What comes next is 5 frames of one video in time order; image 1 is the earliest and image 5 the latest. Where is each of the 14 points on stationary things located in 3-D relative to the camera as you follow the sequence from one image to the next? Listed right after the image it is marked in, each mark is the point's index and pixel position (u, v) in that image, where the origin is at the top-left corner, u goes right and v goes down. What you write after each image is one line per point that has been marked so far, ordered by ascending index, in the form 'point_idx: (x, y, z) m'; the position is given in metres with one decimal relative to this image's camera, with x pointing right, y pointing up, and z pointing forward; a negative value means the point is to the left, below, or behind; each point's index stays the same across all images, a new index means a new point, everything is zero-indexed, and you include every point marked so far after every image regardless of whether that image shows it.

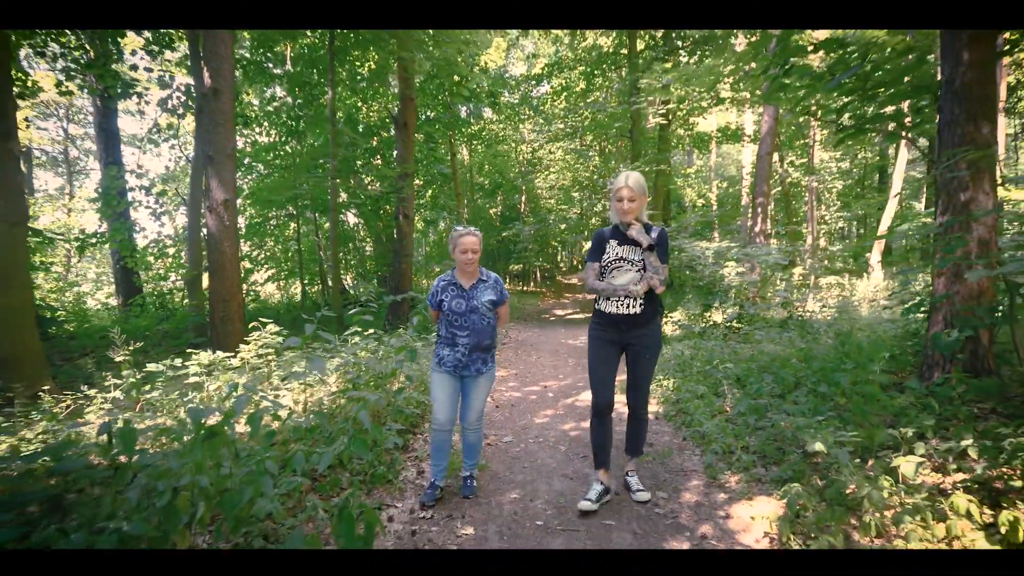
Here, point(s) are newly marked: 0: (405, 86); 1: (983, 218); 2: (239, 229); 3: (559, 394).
0: (-2.4, +4.6, +10.3) m
1: (+3.4, +0.5, +3.3) m
2: (-3.9, +0.9, +6.5) m
3: (+0.6, -1.3, +5.5) m
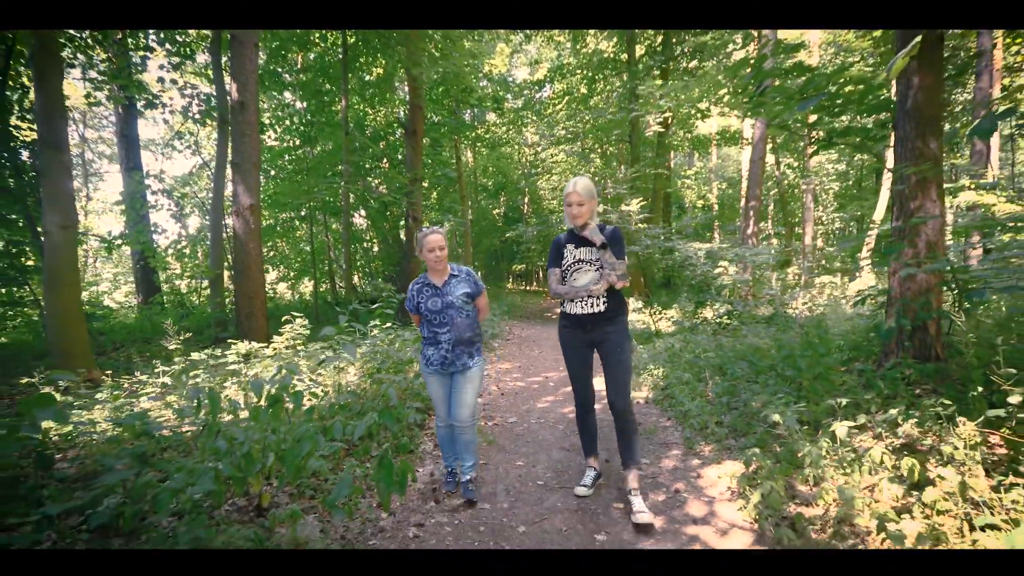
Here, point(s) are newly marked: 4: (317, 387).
0: (-2.3, +4.6, +10.8) m
1: (+3.4, +0.5, +3.7) m
2: (-3.9, +0.9, +7.0) m
3: (+0.6, -1.3, +6.0) m
4: (-1.7, -0.8, +4.0) m
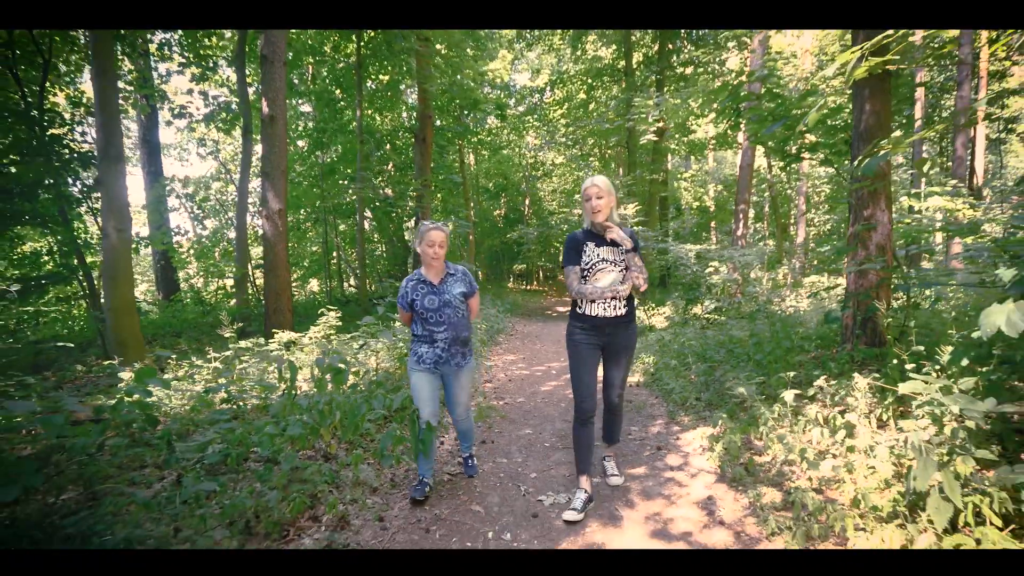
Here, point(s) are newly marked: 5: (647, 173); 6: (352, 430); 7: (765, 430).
0: (-2.2, +4.6, +11.4) m
1: (+3.5, +0.6, +4.4) m
2: (-3.8, +0.9, +7.6) m
3: (+0.7, -1.2, +6.6) m
4: (-1.6, -0.8, +4.6) m
5: (+4.1, +3.5, +13.7) m
6: (-1.1, -1.0, +3.2) m
7: (+1.8, -1.0, +3.2) m
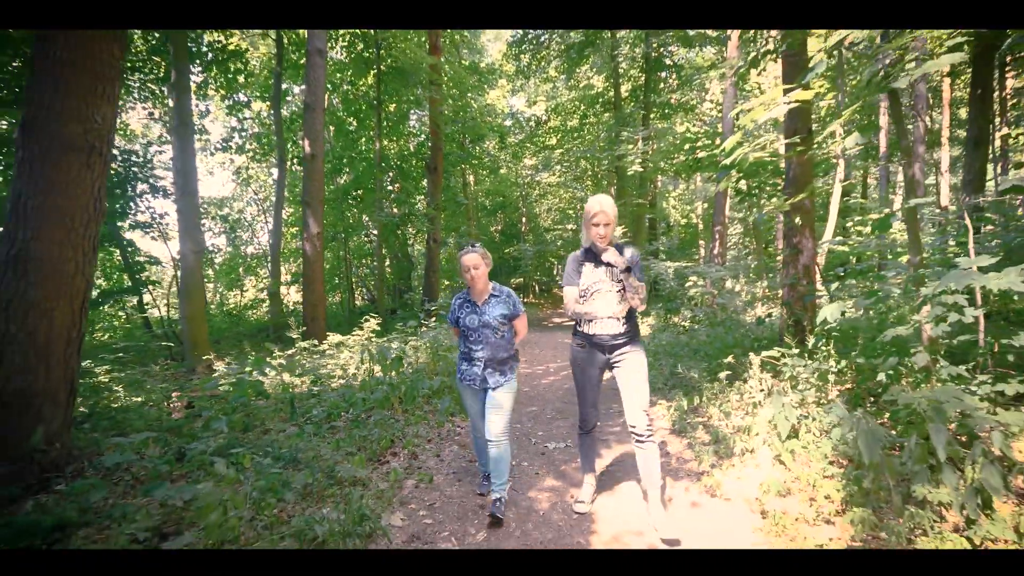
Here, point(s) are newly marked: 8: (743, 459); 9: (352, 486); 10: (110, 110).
0: (-2.2, +4.3, +12.8) m
1: (+3.7, +0.4, +5.7) m
2: (-3.7, +0.7, +8.9) m
3: (+0.8, -1.4, +7.9) m
4: (-1.5, -0.9, +5.9) m
5: (+4.1, +3.1, +15.2) m
6: (-1.0, -1.1, +4.4) m
7: (+2.0, -1.1, +4.5) m
8: (+1.7, -1.3, +3.4) m
9: (-1.1, -1.4, +3.1) m
10: (-2.8, +1.2, +3.2) m
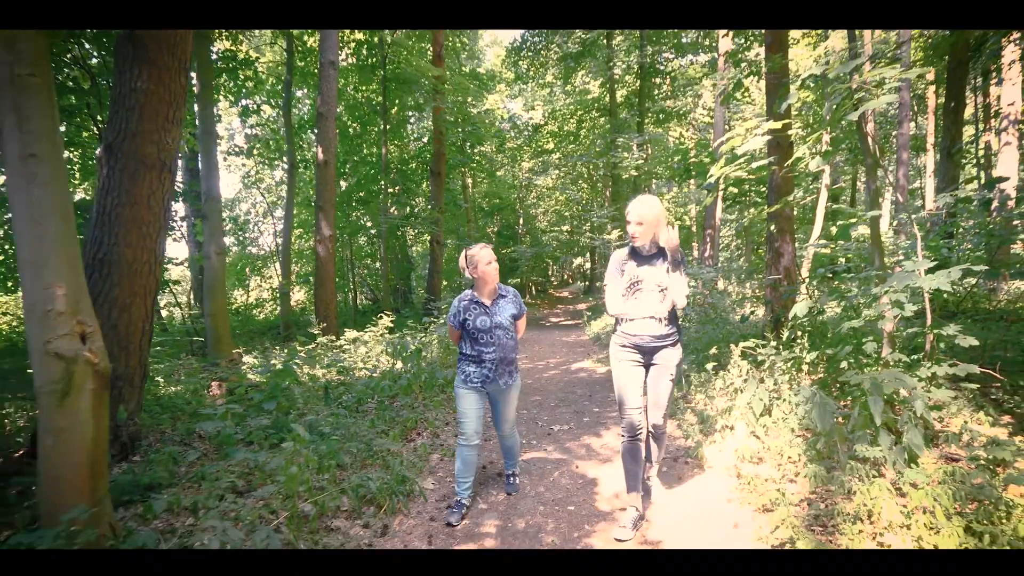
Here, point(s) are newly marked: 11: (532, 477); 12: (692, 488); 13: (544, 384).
0: (-2.2, +4.3, +13.3) m
1: (+3.7, +0.4, +6.3) m
2: (-3.7, +0.7, +9.3) m
3: (+0.8, -1.4, +8.4) m
4: (-1.4, -0.9, +6.3) m
5: (+4.1, +3.1, +15.7) m
6: (-0.9, -1.1, +4.9) m
7: (+2.0, -1.1, +5.0) m
8: (+1.8, -1.3, +3.9) m
9: (-1.0, -1.3, +3.6) m
10: (-2.7, +1.3, +3.6) m
11: (+0.2, -1.5, +3.6) m
12: (+1.3, -1.4, +3.3) m
13: (+0.5, -1.4, +6.8) m
